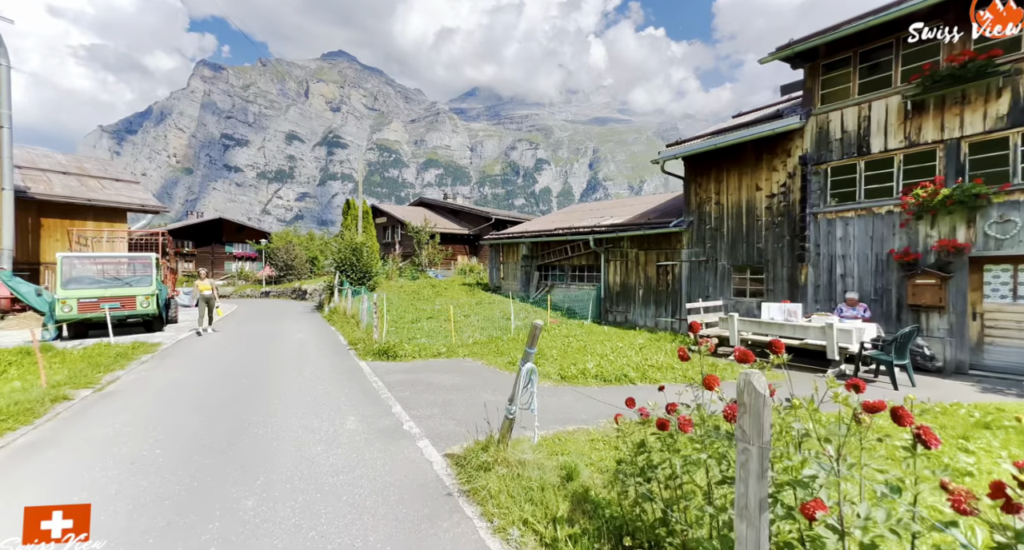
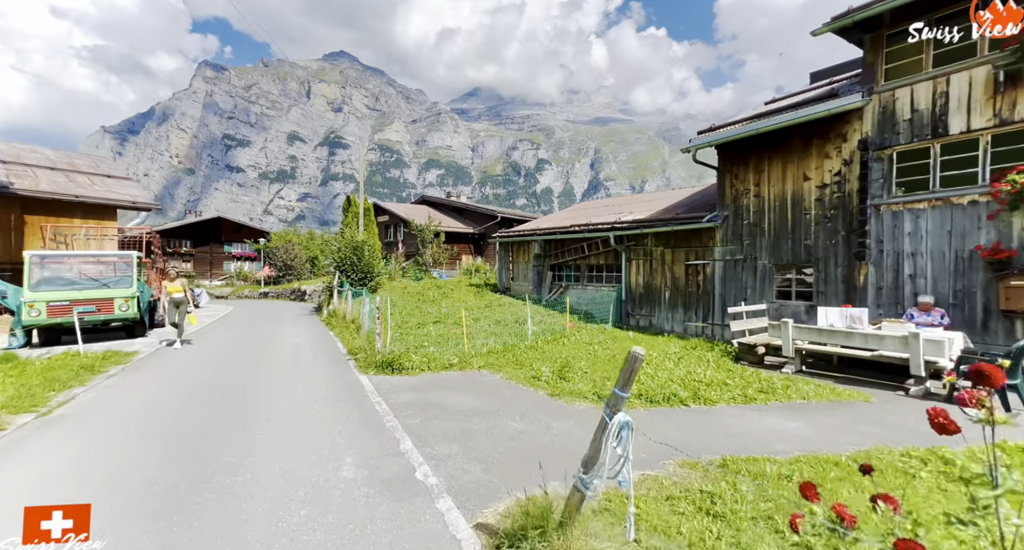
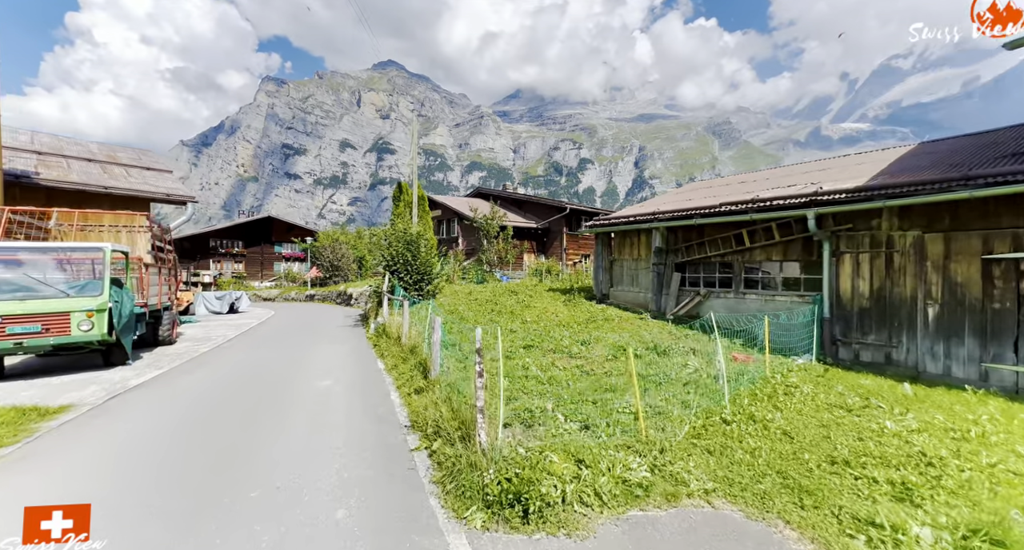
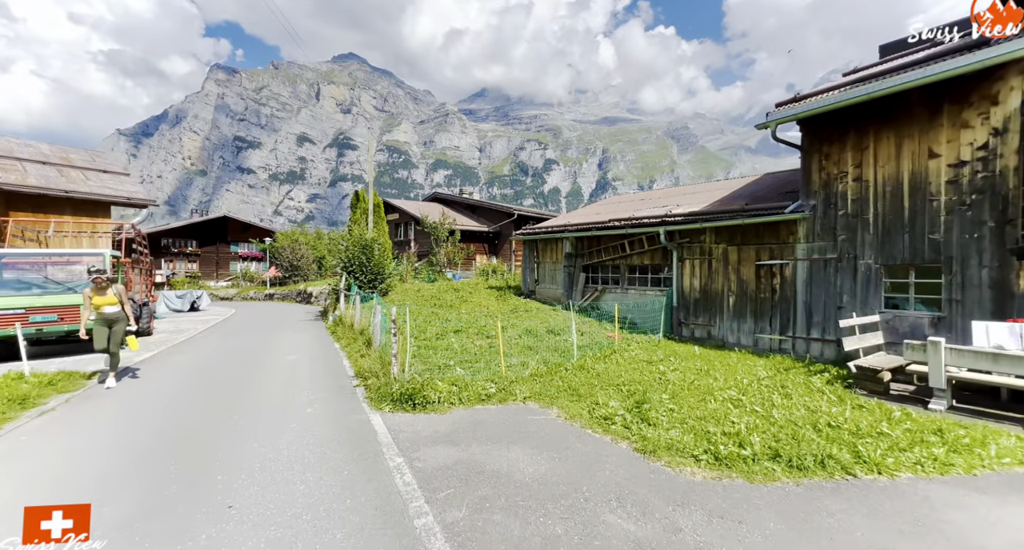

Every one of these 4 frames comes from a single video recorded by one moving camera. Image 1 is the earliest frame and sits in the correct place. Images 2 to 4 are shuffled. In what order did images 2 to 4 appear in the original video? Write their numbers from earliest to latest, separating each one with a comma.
2, 4, 3
